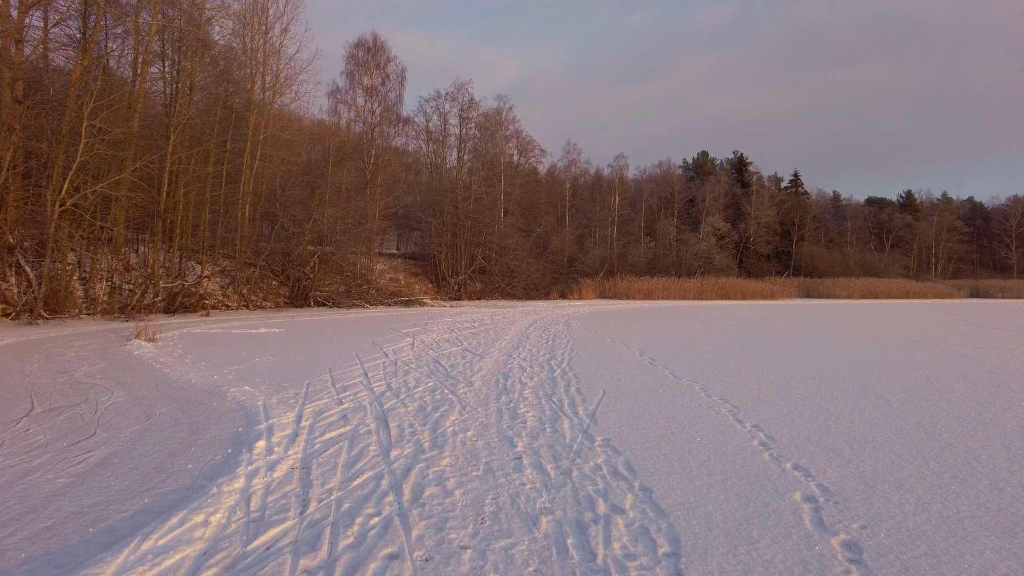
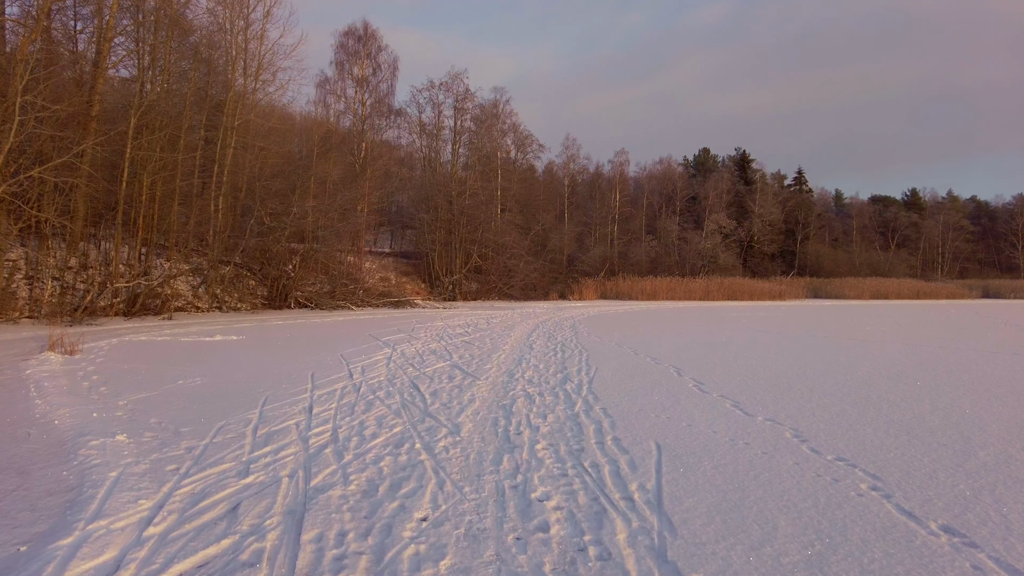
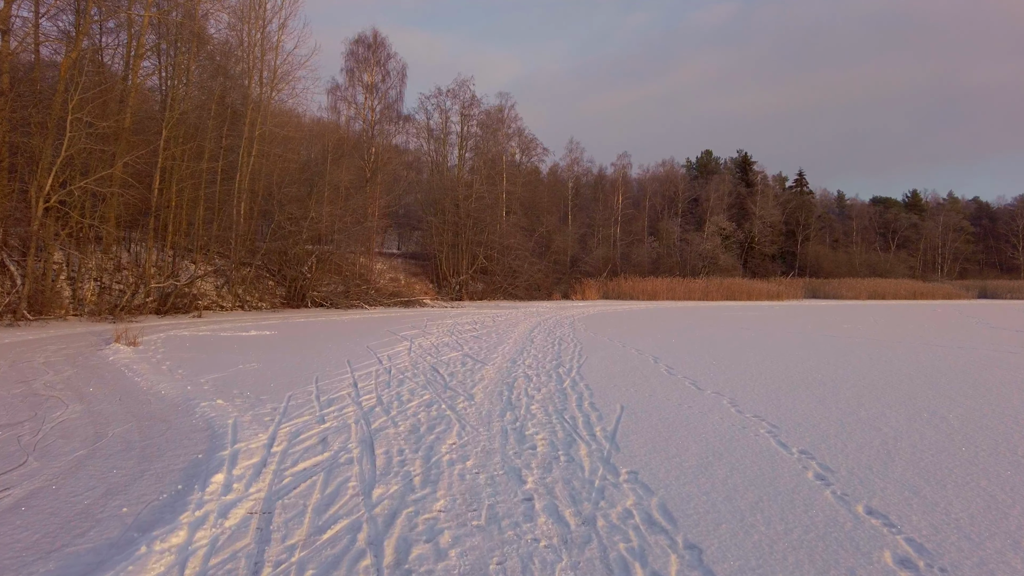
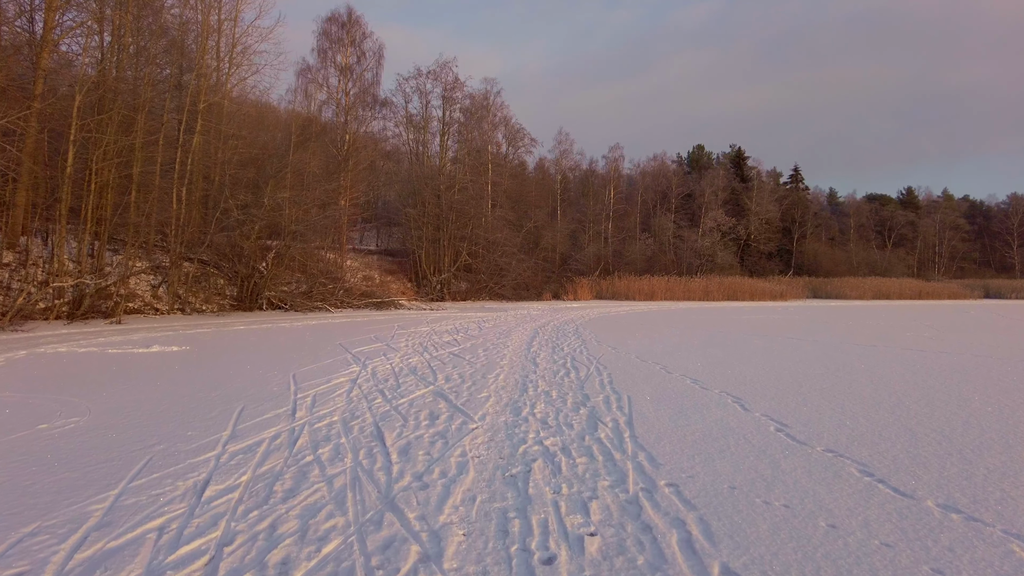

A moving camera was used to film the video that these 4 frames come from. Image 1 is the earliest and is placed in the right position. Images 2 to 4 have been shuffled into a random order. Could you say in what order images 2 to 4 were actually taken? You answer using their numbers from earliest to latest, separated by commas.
3, 2, 4
